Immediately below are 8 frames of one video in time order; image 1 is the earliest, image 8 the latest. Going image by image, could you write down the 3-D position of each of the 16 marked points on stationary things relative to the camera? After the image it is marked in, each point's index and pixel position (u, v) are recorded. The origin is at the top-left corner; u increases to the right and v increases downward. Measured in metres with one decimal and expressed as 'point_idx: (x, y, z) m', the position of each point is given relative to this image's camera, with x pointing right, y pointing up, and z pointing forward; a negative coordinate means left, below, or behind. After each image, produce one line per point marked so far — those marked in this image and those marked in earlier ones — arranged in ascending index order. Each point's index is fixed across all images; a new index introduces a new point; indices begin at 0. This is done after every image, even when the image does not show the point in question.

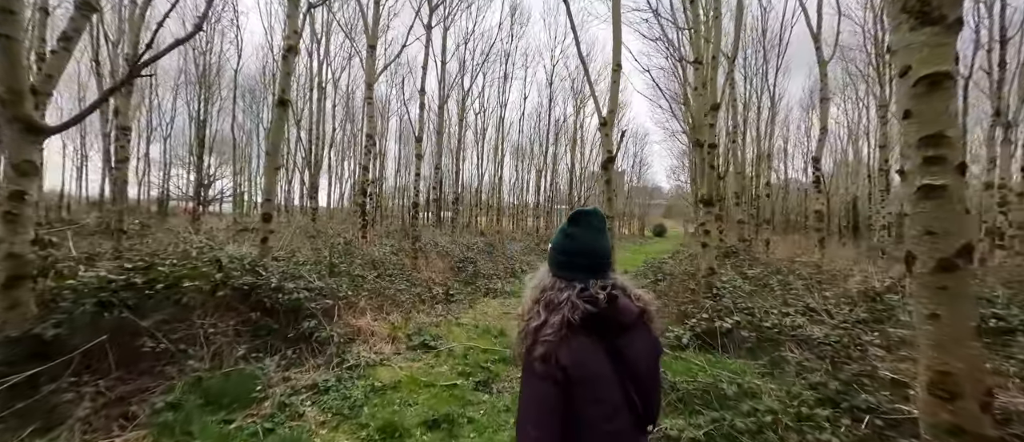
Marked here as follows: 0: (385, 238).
0: (-5.4, -0.8, +15.8) m
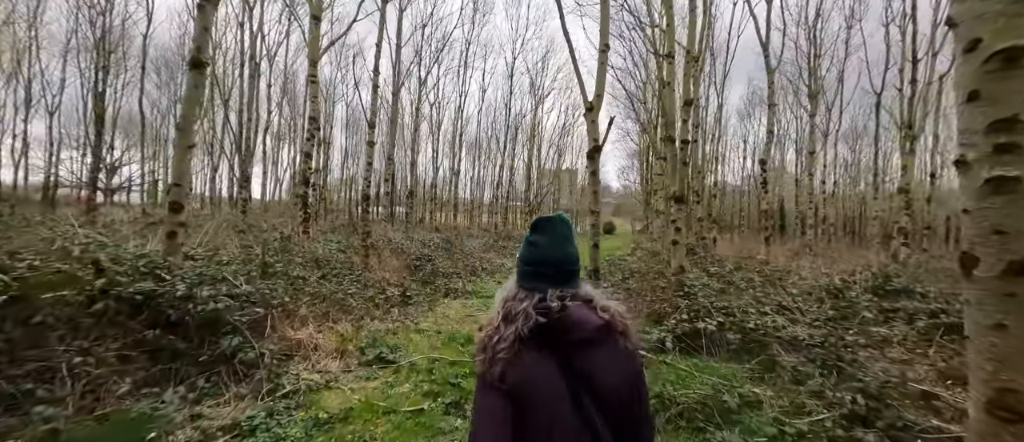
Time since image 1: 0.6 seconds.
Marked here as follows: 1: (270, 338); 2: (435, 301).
0: (-7.1, -0.5, +14.3) m
1: (-3.1, -1.5, +4.8) m
2: (-1.9, -2.0, +9.1) m
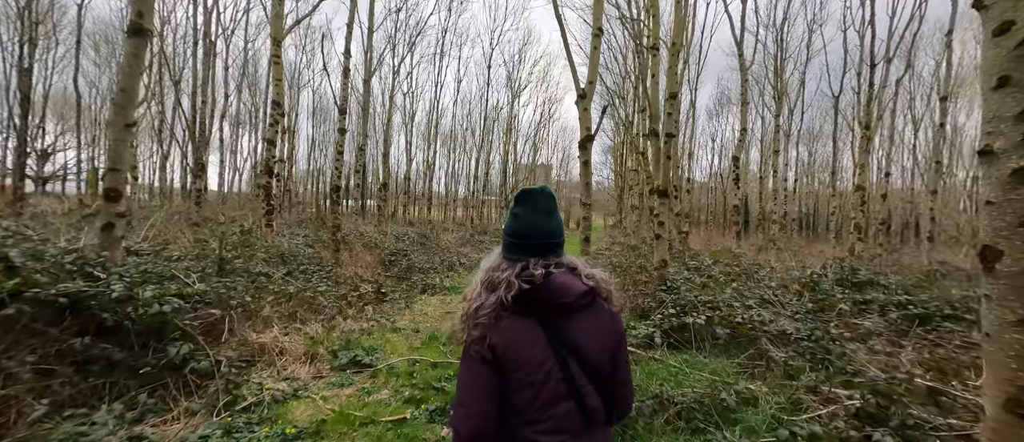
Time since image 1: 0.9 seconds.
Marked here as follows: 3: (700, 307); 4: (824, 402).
0: (-7.9, -0.2, +13.5) m
1: (-3.3, -1.4, +4.3) m
2: (-2.4, -1.8, +8.6) m
3: (+2.9, -1.3, +5.8) m
4: (+2.9, -1.7, +3.4) m
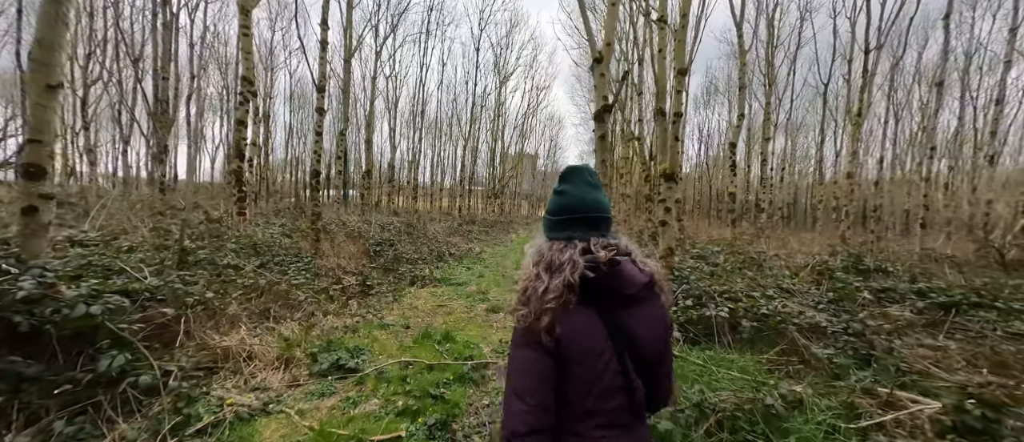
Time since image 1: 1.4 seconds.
0: (-8.2, +0.1, +12.6) m
1: (-3.2, -1.2, +3.6) m
2: (-2.4, -1.5, +8.0) m
3: (+3.0, -1.1, +5.3) m
4: (+3.0, -1.5, +3.0) m
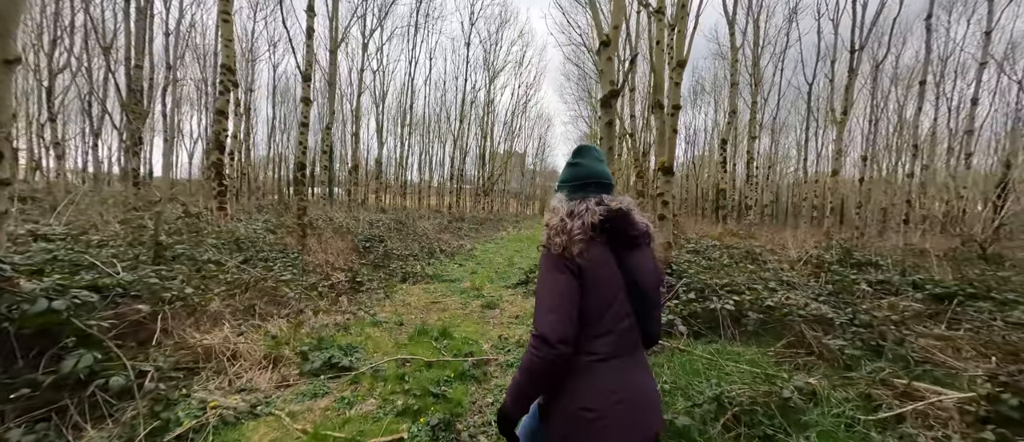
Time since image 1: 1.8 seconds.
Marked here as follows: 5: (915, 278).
0: (-8.4, +0.3, +12.1) m
1: (-3.1, -1.1, +3.3) m
2: (-2.6, -1.4, +7.7) m
3: (+3.0, -1.0, +5.3) m
4: (+3.1, -1.4, +2.9) m
5: (+7.1, -1.0, +6.5) m
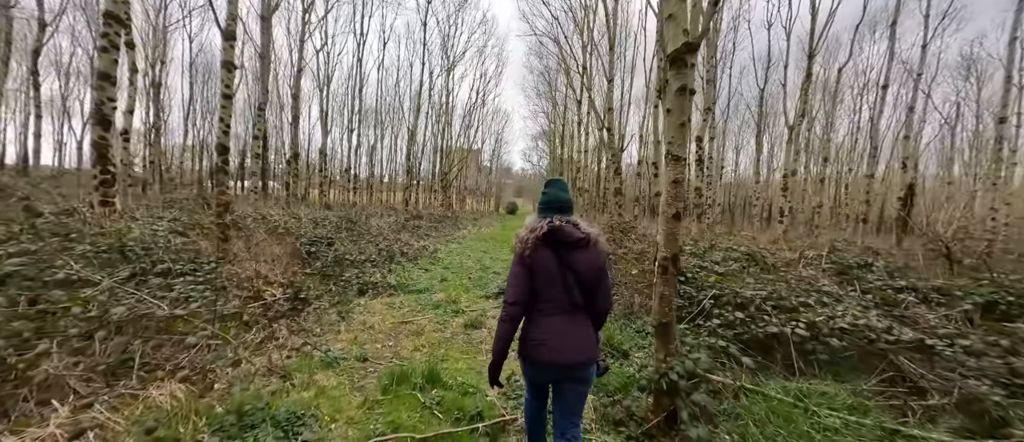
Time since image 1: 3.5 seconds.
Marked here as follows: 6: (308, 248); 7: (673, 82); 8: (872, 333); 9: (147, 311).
0: (-9.2, +0.3, +9.6) m
1: (-2.8, -1.2, +1.6) m
2: (-2.8, -1.4, +6.1) m
3: (+3.0, -1.0, +4.4) m
4: (+3.4, -1.4, +2.1) m
5: (+6.9, -1.0, +6.1) m
6: (-4.6, -0.6, +8.3) m
7: (+1.2, +1.0, +2.8) m
8: (+3.5, -1.1, +3.6) m
9: (-3.5, -0.9, +3.5) m
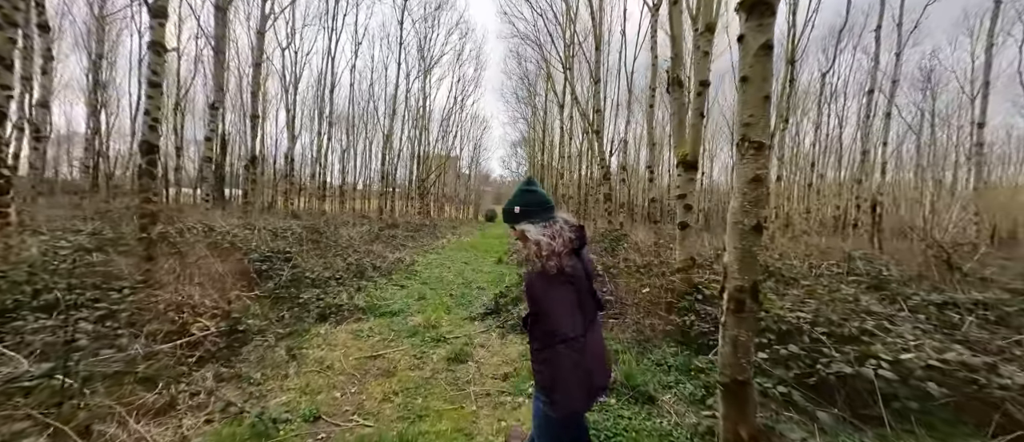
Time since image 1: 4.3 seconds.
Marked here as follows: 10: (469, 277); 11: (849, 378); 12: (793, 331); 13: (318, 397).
0: (-9.5, 0.0, +8.2) m
1: (-2.6, -1.2, +0.5) m
2: (-2.9, -1.6, +5.0) m
3: (+3.0, -1.1, +3.6) m
4: (+3.5, -1.5, +1.3) m
5: (+6.8, -1.1, +5.6) m
6: (-4.8, -0.8, +7.1) m
7: (+1.3, +1.0, +1.9) m
8: (+3.5, -1.1, +2.8) m
9: (-3.5, -1.0, +2.4) m
10: (-1.2, -1.6, +10.4) m
11: (+2.7, -1.3, +3.0) m
12: (+2.9, -1.1, +3.7) m
13: (-1.9, -1.7, +3.8) m
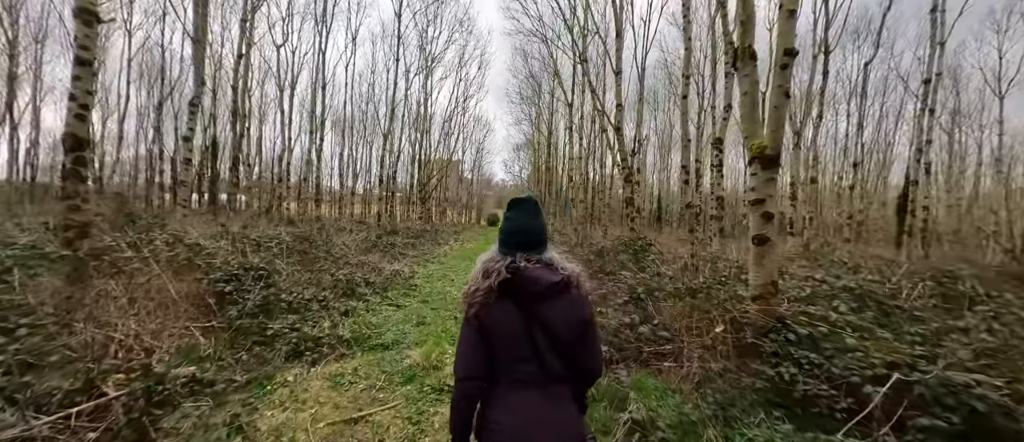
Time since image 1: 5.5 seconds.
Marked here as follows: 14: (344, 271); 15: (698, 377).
0: (-9.2, -0.2, +6.9) m
1: (-2.3, -1.3, -0.8) m
2: (-2.6, -1.7, +3.7) m
3: (+3.3, -1.2, +2.3) m
4: (+3.8, -1.6, 0.0) m
5: (+7.1, -1.2, +4.2) m
6: (-4.5, -1.0, +5.8) m
7: (+1.6, +0.8, +0.7) m
8: (+3.8, -1.3, +1.5) m
9: (-3.2, -1.1, +1.1) m
10: (-0.9, -1.8, +9.1) m
11: (+3.0, -1.4, +1.7) m
12: (+3.2, -1.2, +2.4) m
13: (-1.6, -1.8, +2.5) m
14: (-4.0, -1.2, +8.9) m
15: (+1.9, -1.6, +3.8) m
